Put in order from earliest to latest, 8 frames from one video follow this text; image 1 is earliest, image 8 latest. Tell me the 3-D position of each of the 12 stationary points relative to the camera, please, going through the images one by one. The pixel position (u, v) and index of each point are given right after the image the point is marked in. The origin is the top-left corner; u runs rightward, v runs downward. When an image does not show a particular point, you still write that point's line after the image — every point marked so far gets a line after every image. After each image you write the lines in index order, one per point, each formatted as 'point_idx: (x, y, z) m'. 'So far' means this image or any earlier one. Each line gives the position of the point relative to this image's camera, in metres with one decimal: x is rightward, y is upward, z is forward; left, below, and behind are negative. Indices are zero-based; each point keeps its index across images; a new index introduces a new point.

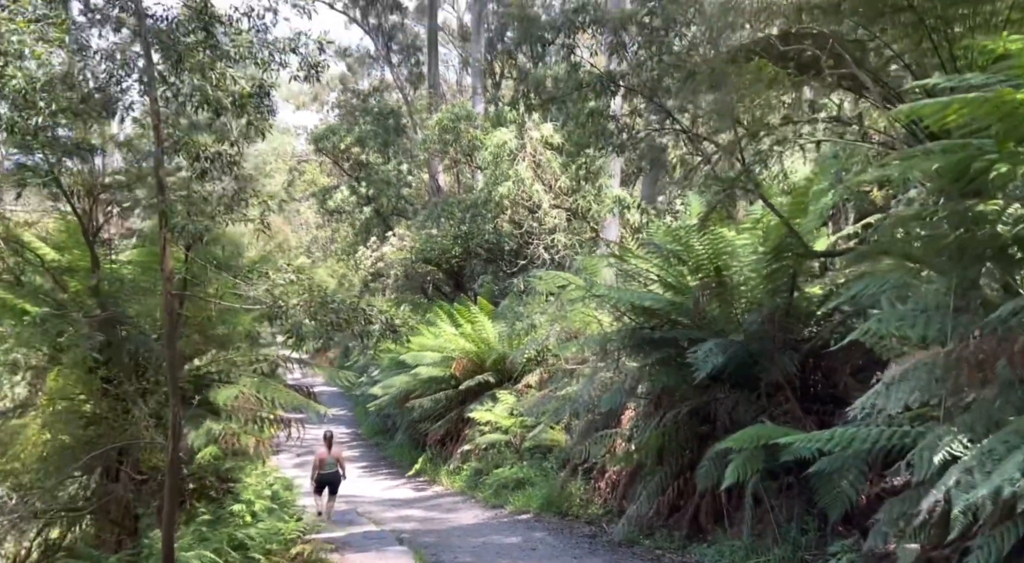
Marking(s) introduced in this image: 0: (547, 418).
0: (+0.4, -1.4, +11.2) m
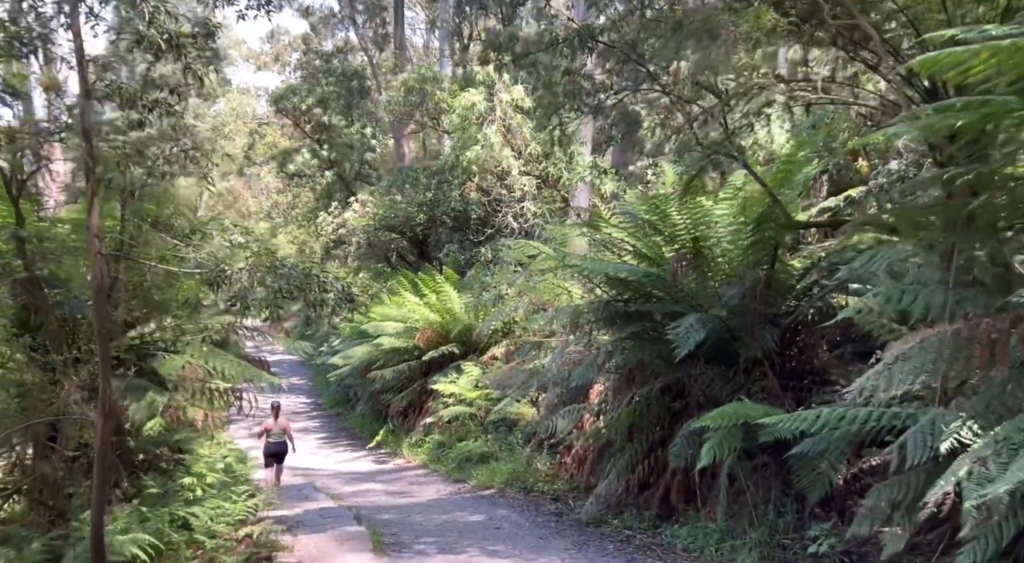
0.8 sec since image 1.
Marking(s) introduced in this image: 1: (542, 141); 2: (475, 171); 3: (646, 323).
0: (0.0, -1.1, +10.9) m
1: (+0.4, +1.7, +12.6) m
2: (-0.5, +1.4, +13.5) m
3: (+0.9, -0.3, +7.1) m
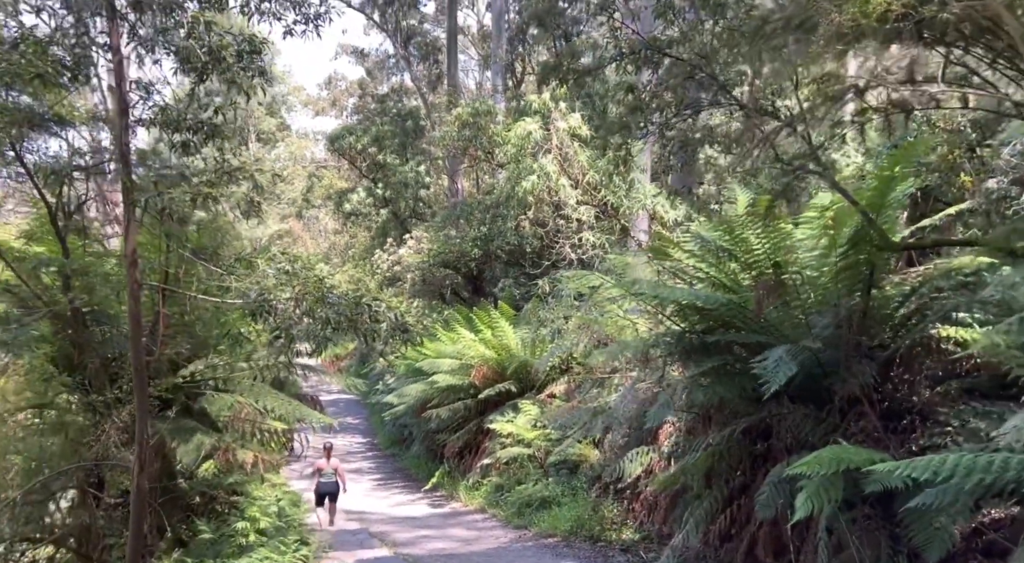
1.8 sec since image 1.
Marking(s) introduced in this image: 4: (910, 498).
0: (+0.6, -1.4, +10.3) m
1: (+1.1, +1.3, +12.0) m
2: (+0.2, +1.0, +13.0) m
3: (+1.3, -0.4, +6.5) m
4: (+2.0, -1.1, +5.4) m
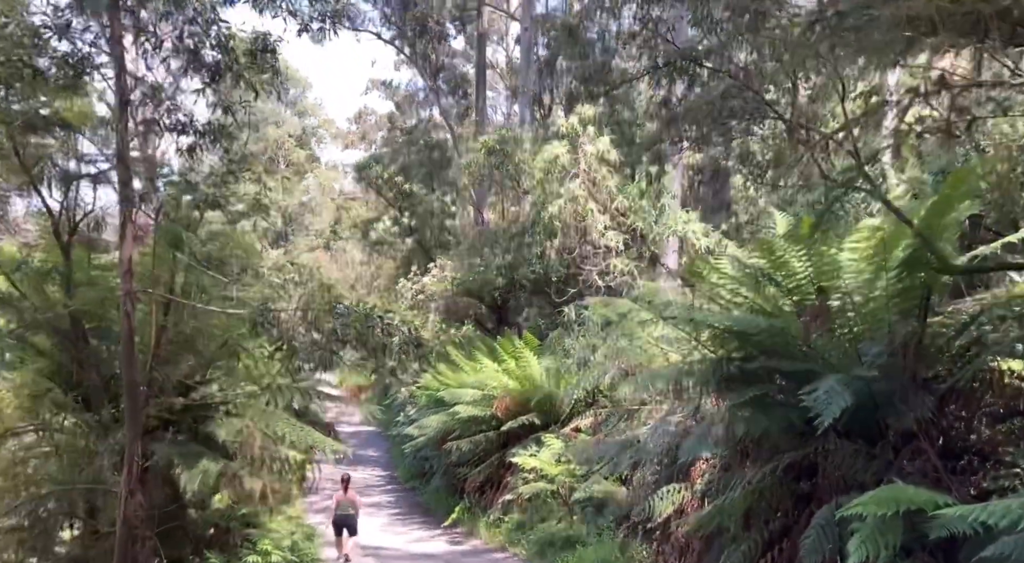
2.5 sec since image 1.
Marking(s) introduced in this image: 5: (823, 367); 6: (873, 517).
0: (+0.8, -1.7, +9.8) m
1: (+1.3, +1.0, +11.6) m
2: (+0.5, +0.6, +12.5) m
3: (+1.4, -0.6, +6.0) m
4: (+2.1, -1.2, +4.8) m
5: (+1.7, -0.5, +6.0) m
6: (+1.6, -1.0, +4.8) m
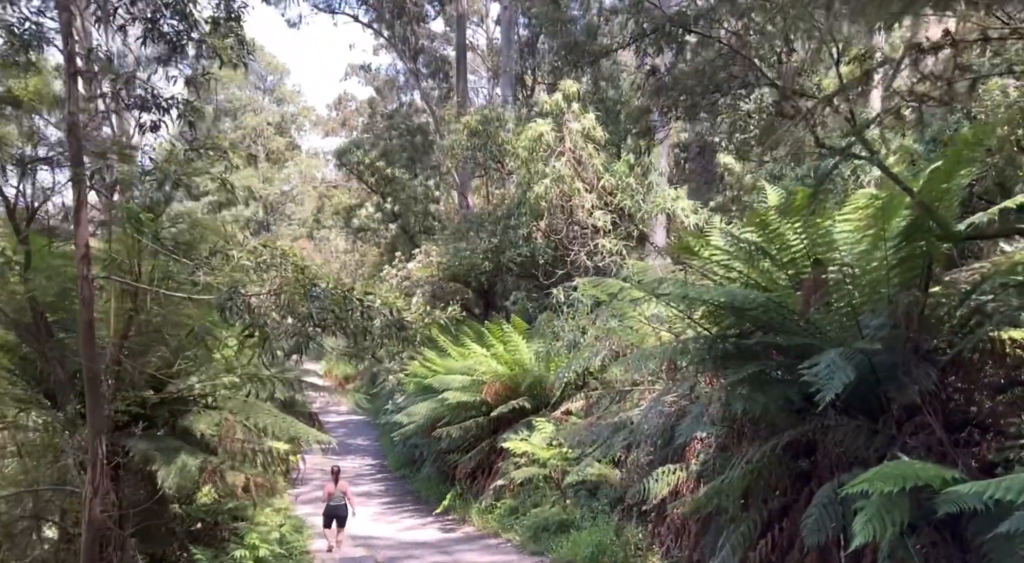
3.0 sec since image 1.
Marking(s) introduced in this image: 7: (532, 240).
0: (+0.7, -1.5, +9.6) m
1: (+1.2, +1.2, +11.4) m
2: (+0.3, +0.8, +12.3) m
3: (+1.4, -0.4, +5.8) m
4: (+2.0, -1.0, +4.7) m
5: (+1.6, -0.3, +5.8) m
6: (+1.5, -0.9, +4.6) m
7: (+0.3, +0.6, +14.6) m
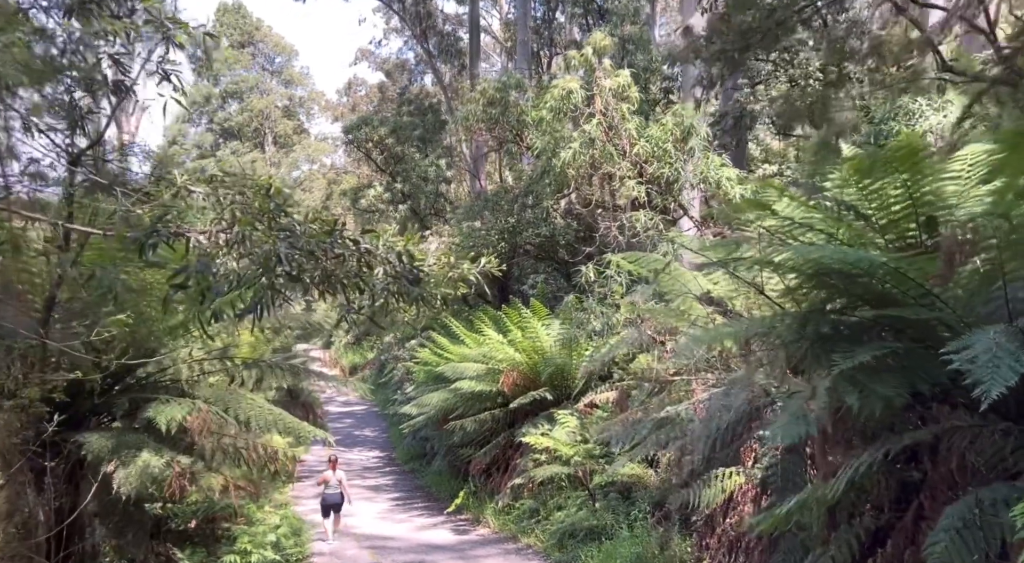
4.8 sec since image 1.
0: (+0.9, -1.3, +8.4) m
1: (+1.4, +1.4, +10.2) m
2: (+0.6, +1.1, +11.1) m
3: (+1.5, -0.3, +4.6) m
4: (+2.2, -0.9, +3.5) m
5: (+1.8, -0.2, +4.6) m
6: (+1.7, -0.8, +3.4) m
7: (+0.5, +0.8, +13.4) m
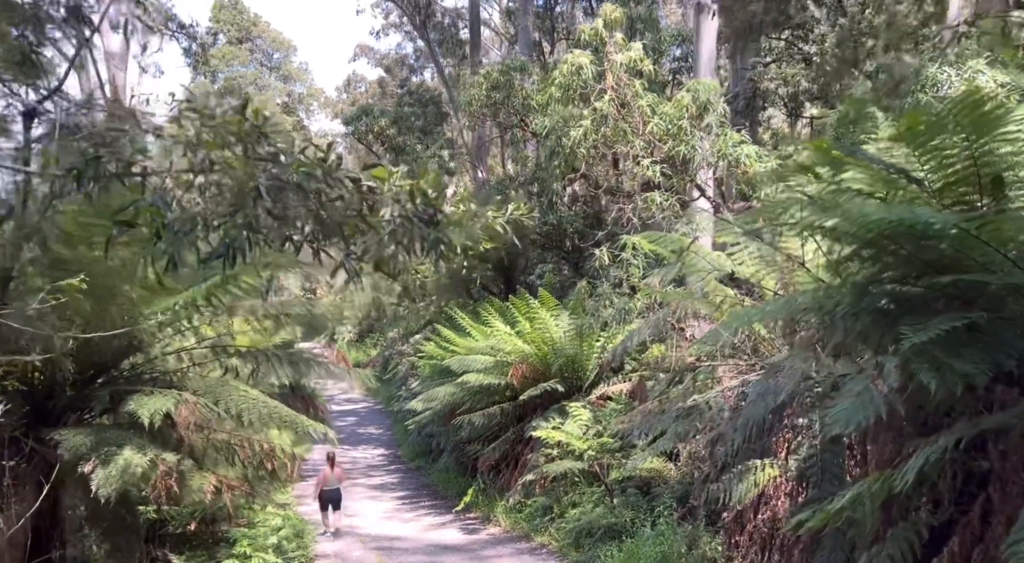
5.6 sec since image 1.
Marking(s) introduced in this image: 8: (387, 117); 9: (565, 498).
0: (+1.0, -1.2, +7.9) m
1: (+1.5, +1.6, +9.7) m
2: (+0.6, +1.2, +10.6) m
3: (+1.6, -0.1, +4.1) m
4: (+2.3, -0.7, +3.0) m
5: (+1.9, 0.0, +4.1) m
6: (+1.8, -0.6, +2.9) m
7: (+0.6, +0.9, +12.9) m
8: (-2.3, +3.0, +19.9) m
9: (+0.5, -2.1, +10.3) m
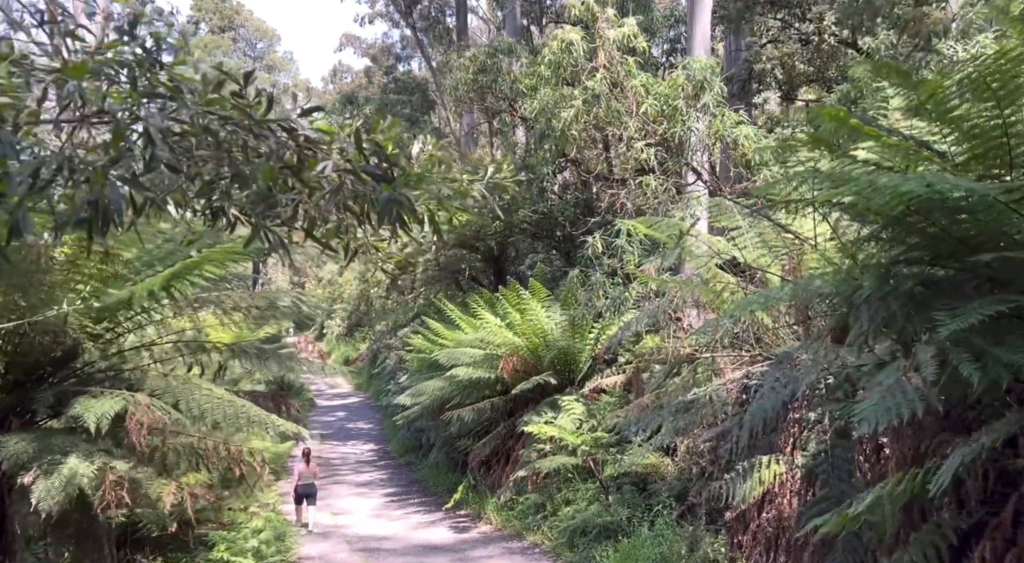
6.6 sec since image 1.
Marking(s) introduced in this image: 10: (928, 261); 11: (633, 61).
0: (+0.9, -1.1, +7.5) m
1: (+1.4, +1.7, +9.3) m
2: (+0.5, +1.3, +10.2) m
3: (+1.6, -0.1, +3.7) m
4: (+2.2, -0.7, +2.6) m
5: (+1.8, 0.0, +3.7) m
6: (+1.8, -0.6, +2.5) m
7: (+0.5, +1.1, +12.5) m
8: (-2.5, +3.2, +19.4) m
9: (+0.4, -1.9, +9.9) m
10: (+1.5, +0.1, +3.9) m
11: (+1.1, +1.9, +9.8) m
